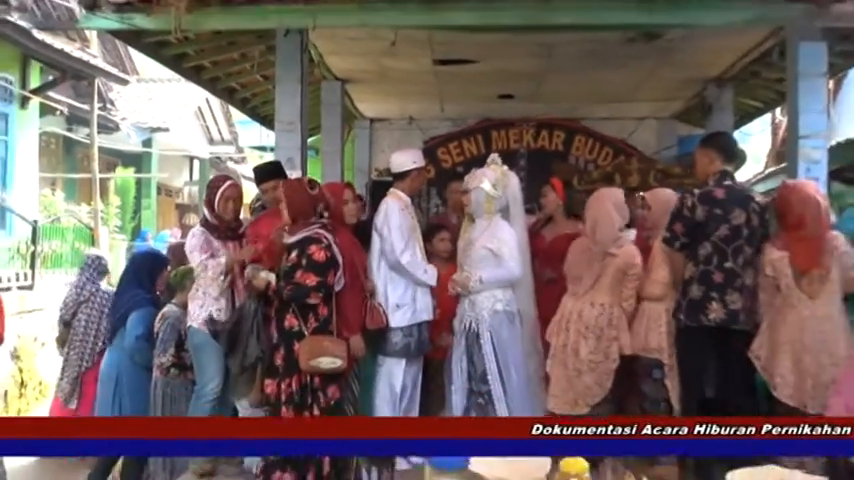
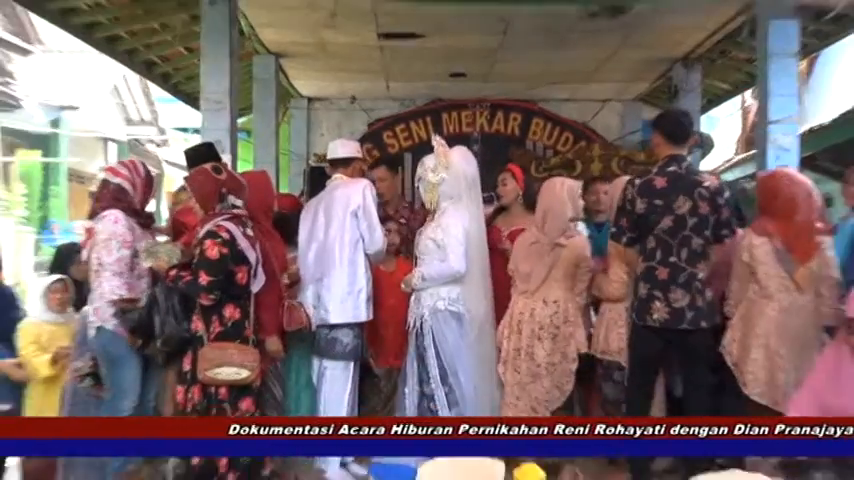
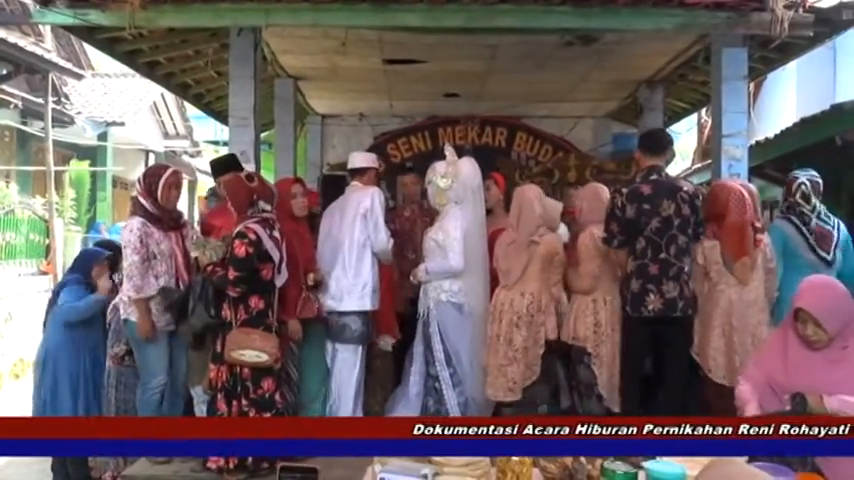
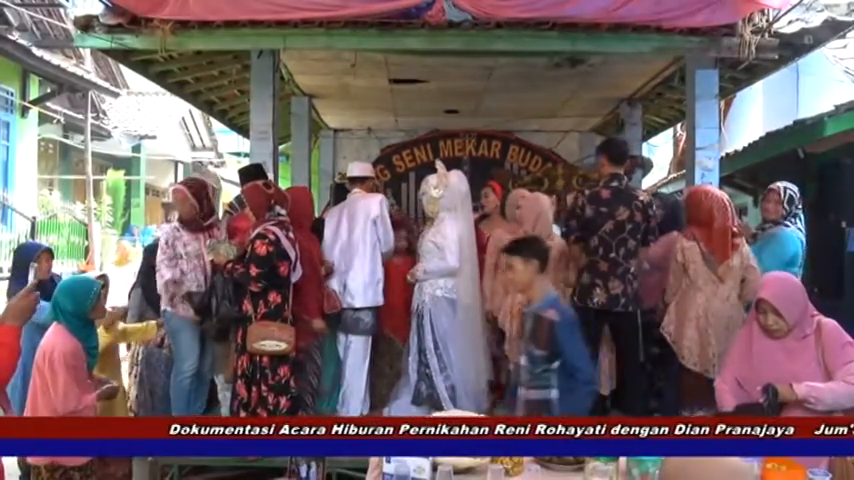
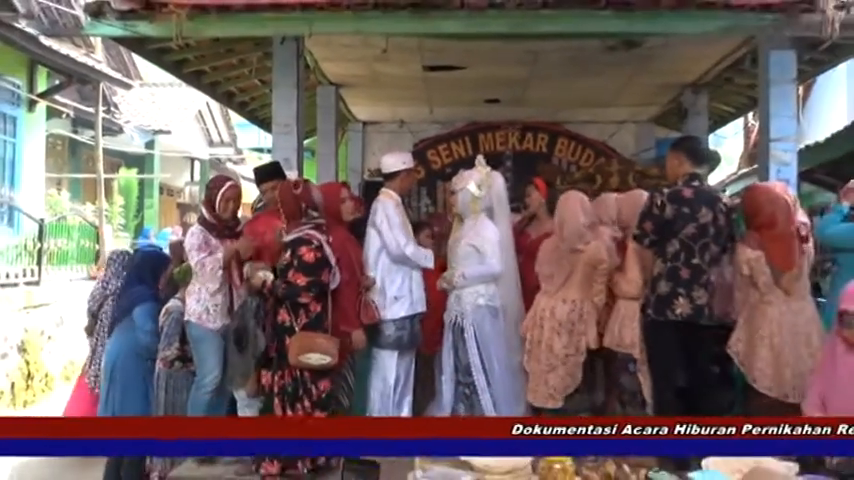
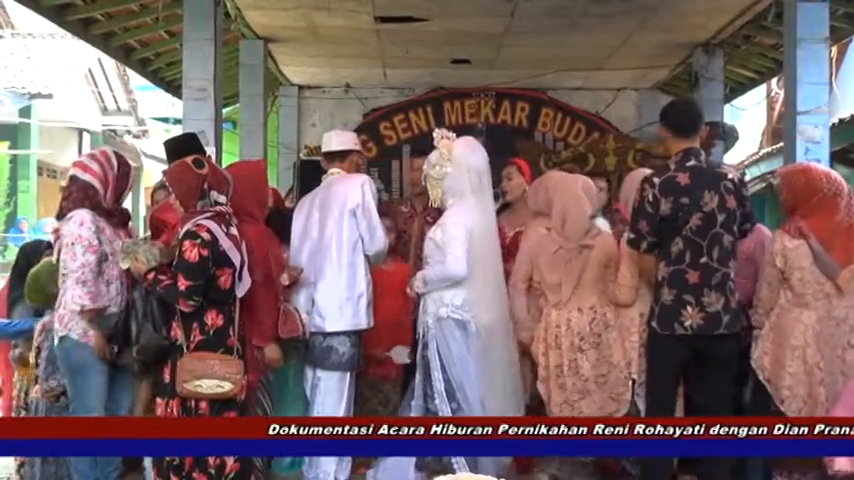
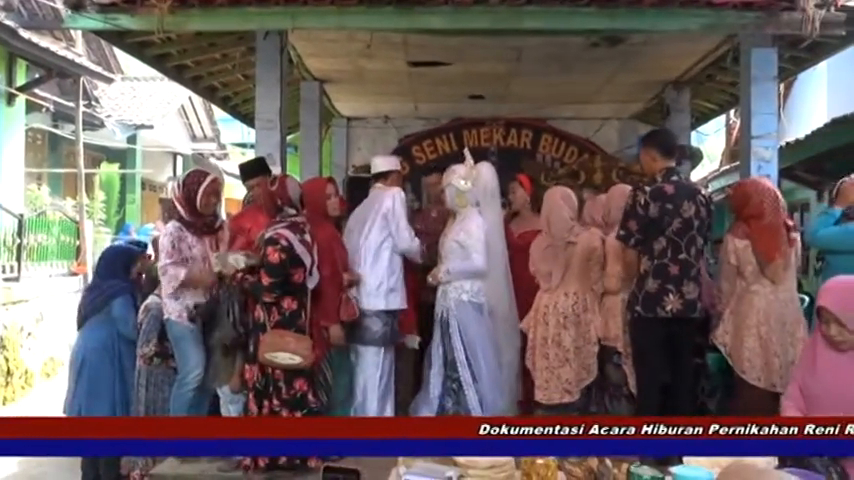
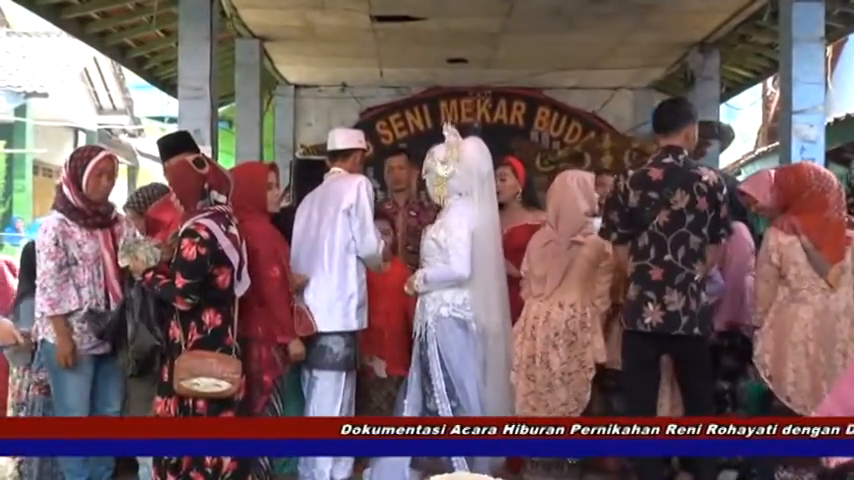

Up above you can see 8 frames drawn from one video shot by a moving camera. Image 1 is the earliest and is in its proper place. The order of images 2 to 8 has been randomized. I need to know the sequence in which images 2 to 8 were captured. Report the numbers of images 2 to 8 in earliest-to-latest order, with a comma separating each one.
5, 7, 3, 8, 6, 2, 4
